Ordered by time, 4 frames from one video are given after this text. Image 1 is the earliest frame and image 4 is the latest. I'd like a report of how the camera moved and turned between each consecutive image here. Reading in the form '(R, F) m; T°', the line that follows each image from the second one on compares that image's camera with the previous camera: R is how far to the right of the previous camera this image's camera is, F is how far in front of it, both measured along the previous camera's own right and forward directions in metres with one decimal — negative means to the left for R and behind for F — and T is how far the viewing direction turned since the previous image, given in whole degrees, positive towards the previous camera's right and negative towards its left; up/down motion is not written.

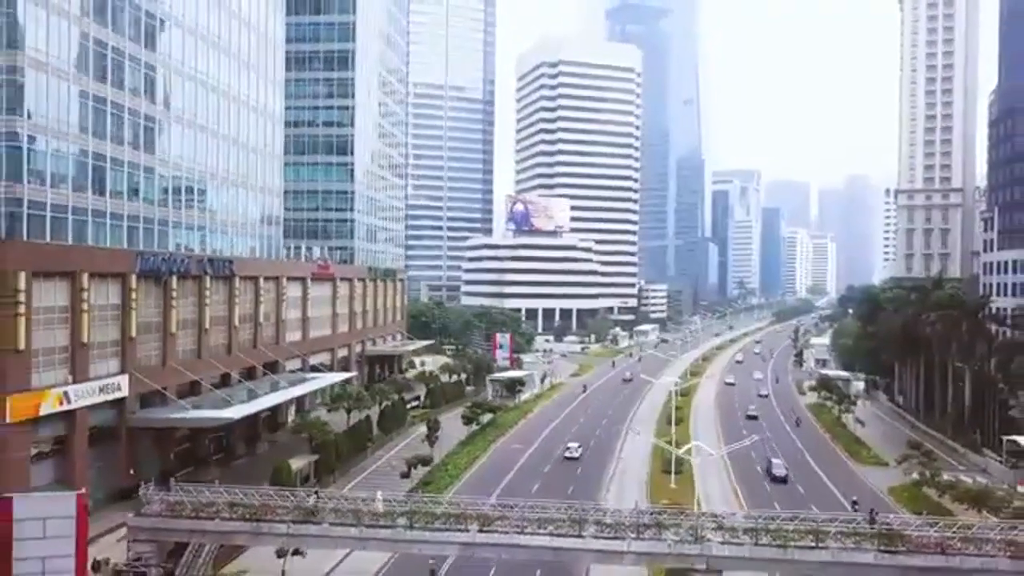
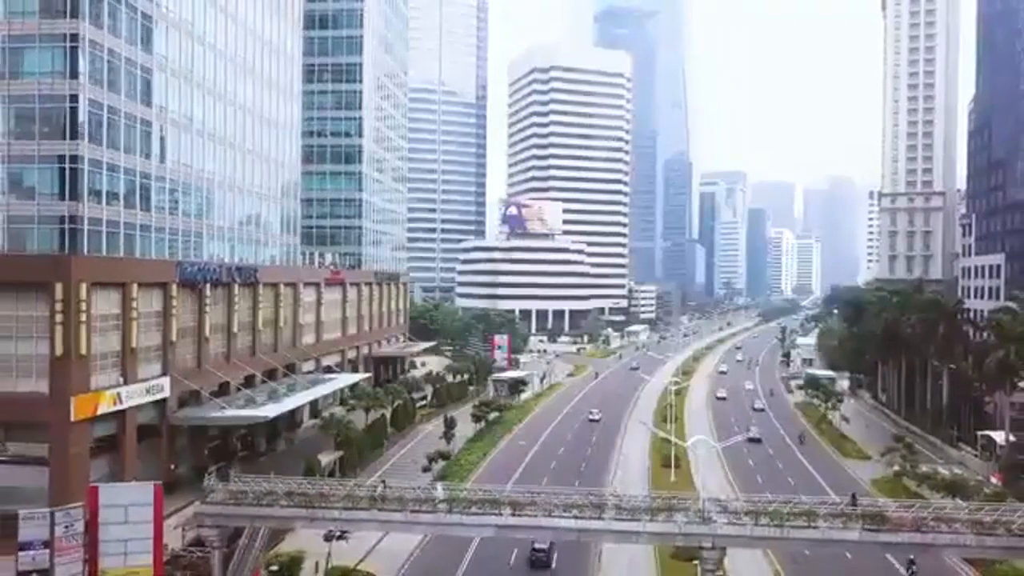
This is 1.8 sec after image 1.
(-1.4, -3.9) m; +1°
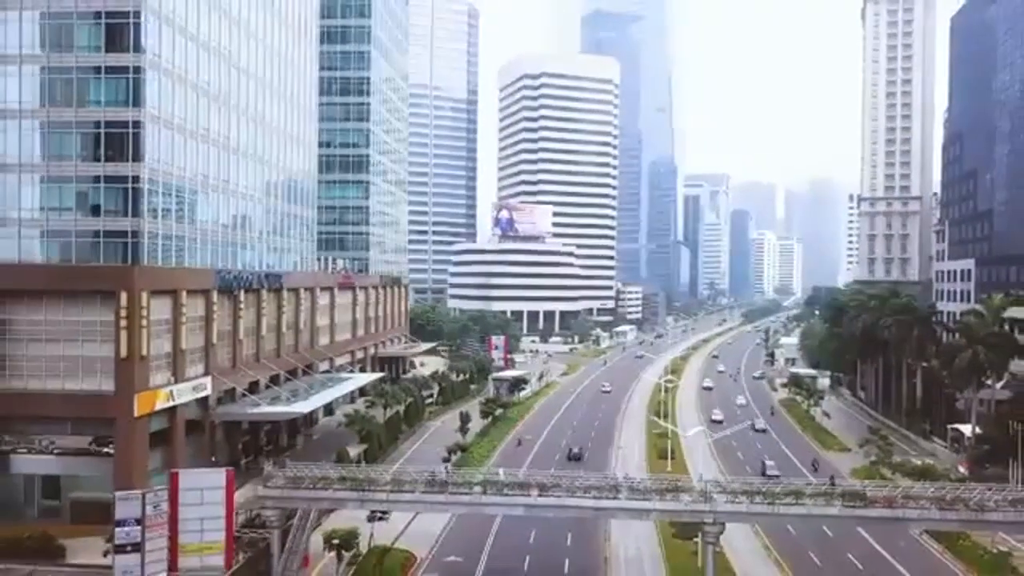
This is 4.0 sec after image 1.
(-1.7, -4.9) m; +1°
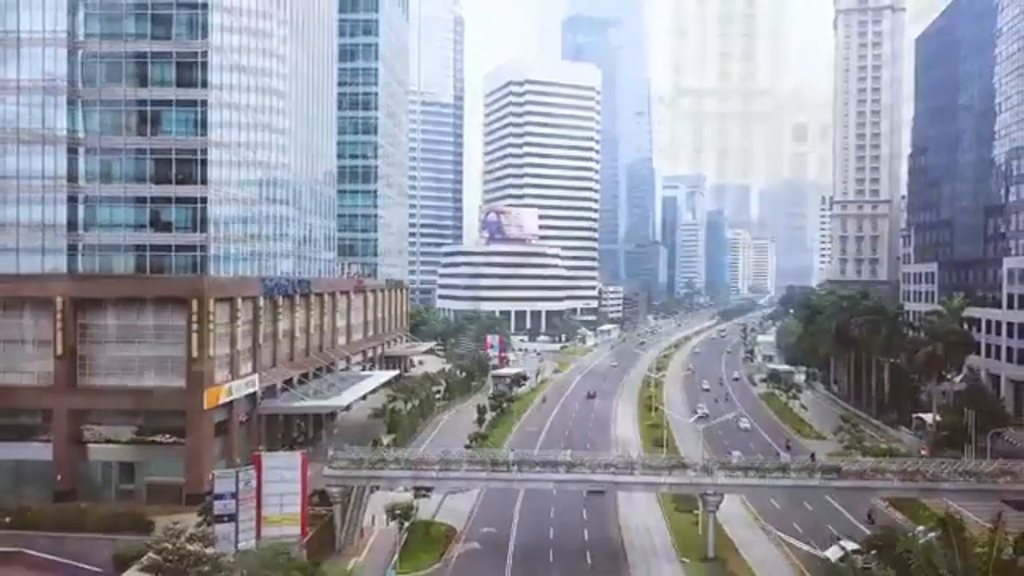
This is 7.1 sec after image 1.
(-2.6, -6.8) m; +1°
